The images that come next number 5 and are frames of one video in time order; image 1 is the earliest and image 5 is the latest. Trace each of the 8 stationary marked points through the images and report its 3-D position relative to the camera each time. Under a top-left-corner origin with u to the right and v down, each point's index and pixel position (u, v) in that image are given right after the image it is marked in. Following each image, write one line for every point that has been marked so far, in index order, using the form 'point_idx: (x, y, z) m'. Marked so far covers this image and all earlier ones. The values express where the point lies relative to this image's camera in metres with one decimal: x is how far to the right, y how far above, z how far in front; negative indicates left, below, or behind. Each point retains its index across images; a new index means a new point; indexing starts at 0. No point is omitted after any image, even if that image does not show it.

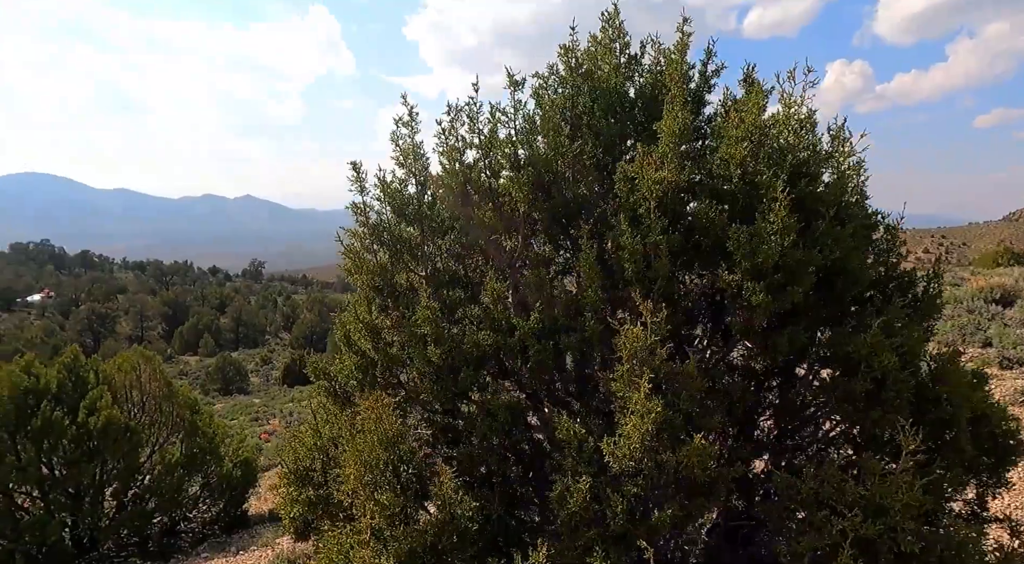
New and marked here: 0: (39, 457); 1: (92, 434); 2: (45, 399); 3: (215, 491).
0: (-7.9, -2.9, +11.2) m
1: (-7.3, -2.6, +11.6) m
2: (-8.0, -2.0, +11.5) m
3: (-5.9, -4.2, +13.3) m
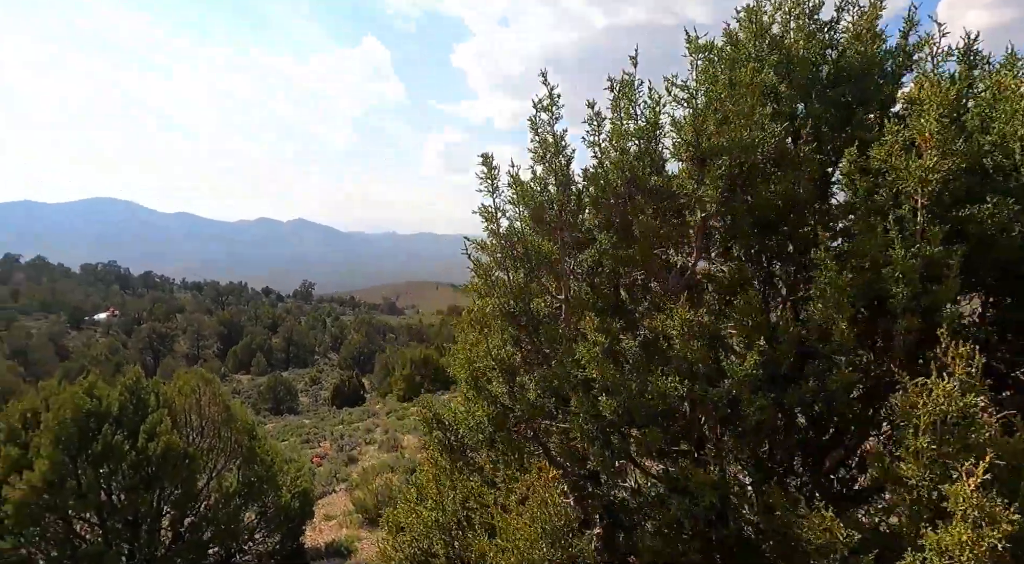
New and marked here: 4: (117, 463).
0: (-6.7, -3.3, +10.8) m
1: (-6.1, -3.0, +11.2) m
2: (-6.8, -2.3, +11.2) m
3: (-4.6, -4.6, +12.7) m
4: (-6.5, -3.0, +11.0) m
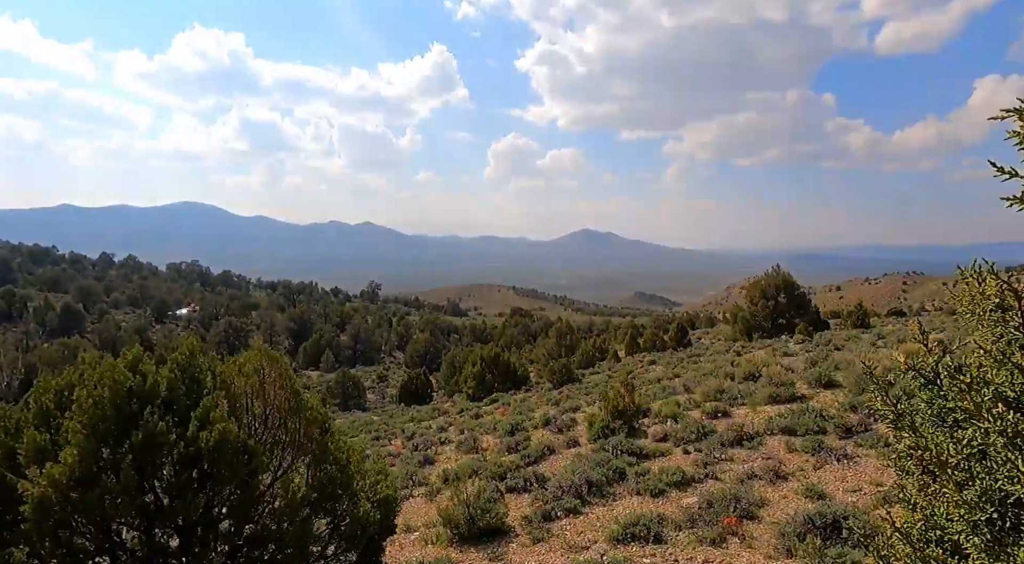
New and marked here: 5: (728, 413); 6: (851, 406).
0: (-4.9, -2.6, +8.7) m
1: (-4.2, -2.3, +9.1) m
2: (-4.9, -1.7, +9.1) m
3: (-2.6, -4.0, +10.4) m
4: (-4.6, -2.3, +8.9) m
5: (+6.4, -3.9, +19.9) m
6: (+8.9, -3.2, +17.5) m
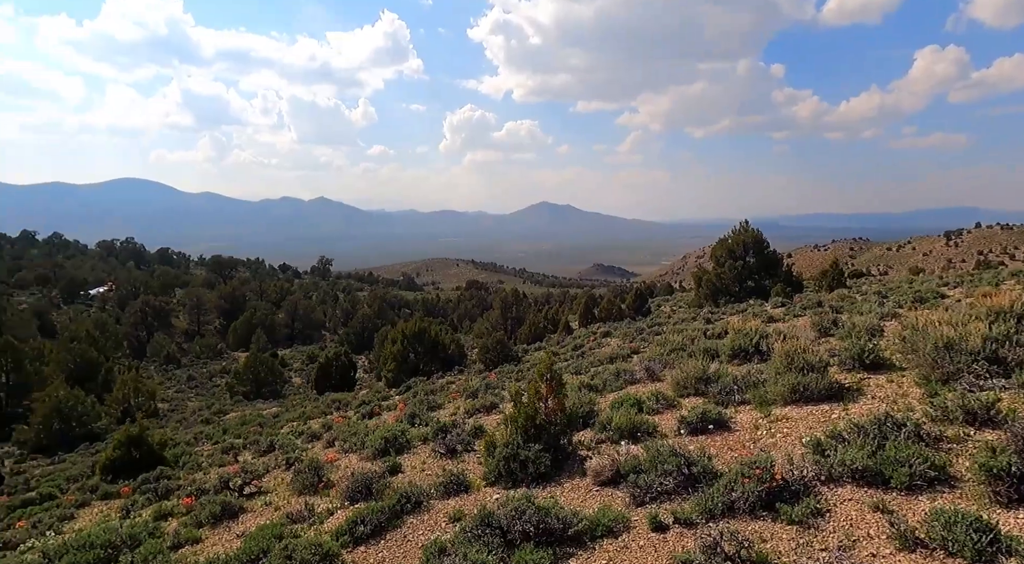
0: (-7.0, -1.8, -0.4) m
1: (-6.3, -1.5, 0.0) m
2: (-7.0, -0.9, -0.1) m
3: (-4.8, -3.0, +1.5) m
4: (-6.7, -1.5, -0.3) m
5: (+3.7, -2.4, +11.5) m
6: (+6.2, -1.8, +9.2) m
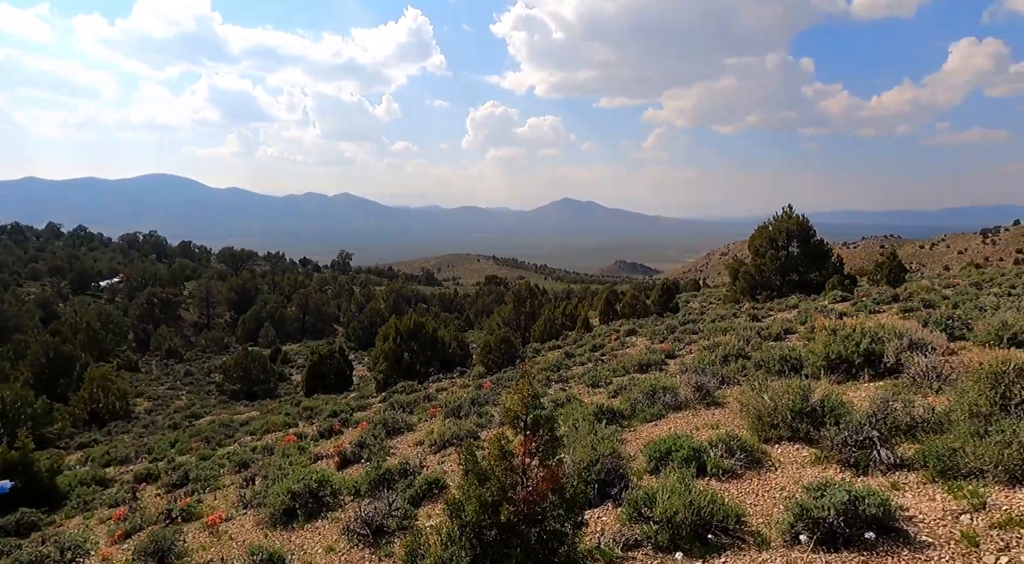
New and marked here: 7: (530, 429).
0: (-7.8, -1.4, -6.0) m
1: (-7.1, -1.1, -5.6) m
2: (-7.9, -0.4, -5.7) m
3: (-5.6, -2.6, -4.2) m
4: (-7.6, -1.1, -5.8) m
5: (+3.2, -2.0, +5.6) m
6: (+5.7, -1.4, +3.2) m
7: (+0.3, -1.5, +6.4) m
